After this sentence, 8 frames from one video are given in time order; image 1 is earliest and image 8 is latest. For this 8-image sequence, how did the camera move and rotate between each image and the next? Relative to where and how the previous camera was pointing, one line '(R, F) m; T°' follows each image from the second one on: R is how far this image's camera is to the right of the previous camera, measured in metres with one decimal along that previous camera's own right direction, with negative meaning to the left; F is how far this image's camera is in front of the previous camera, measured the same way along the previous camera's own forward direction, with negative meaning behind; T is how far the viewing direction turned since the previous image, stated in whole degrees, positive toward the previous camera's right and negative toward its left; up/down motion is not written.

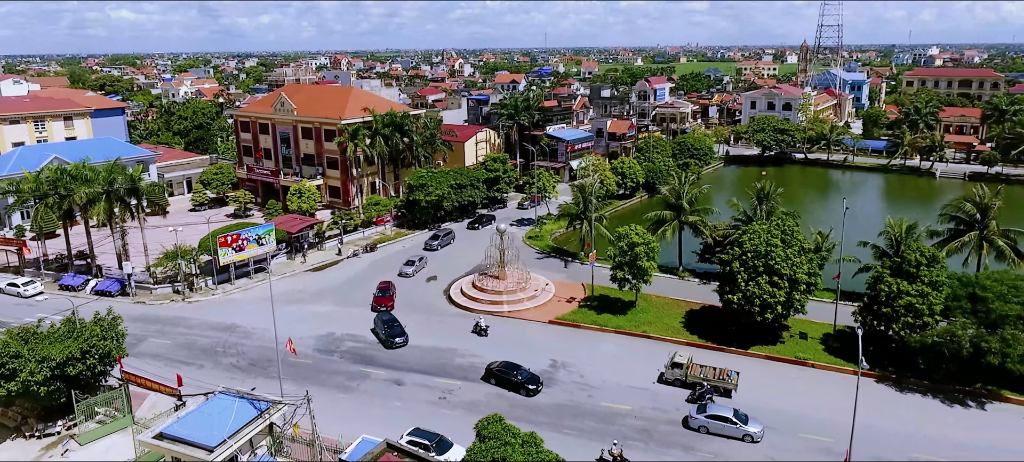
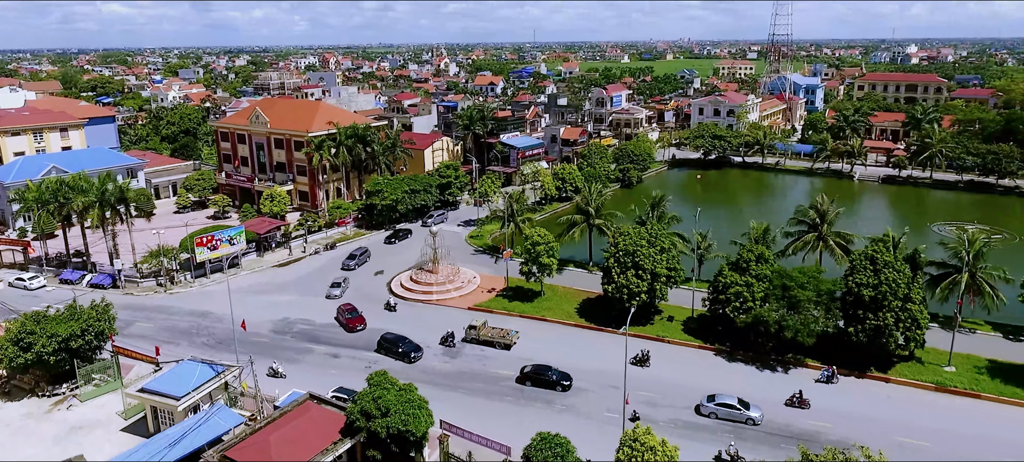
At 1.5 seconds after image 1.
(+4.0, -6.0) m; 0°
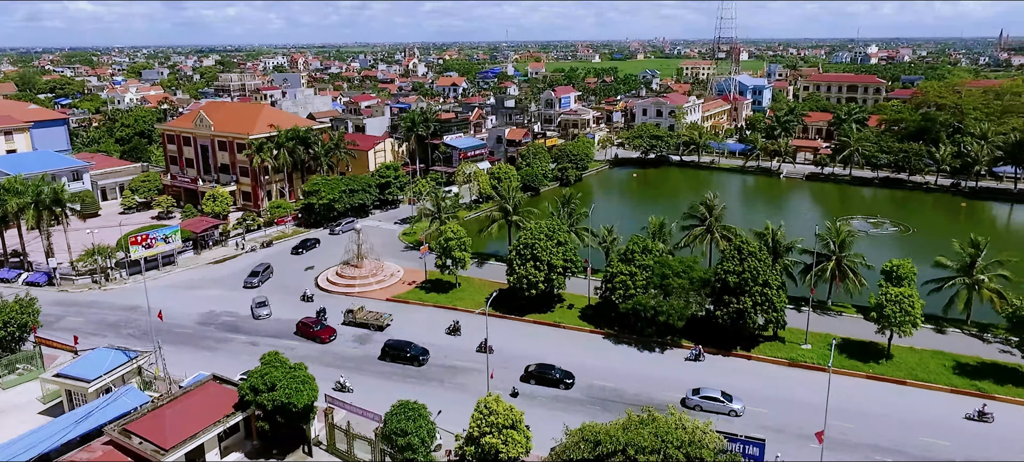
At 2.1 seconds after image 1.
(+4.0, -2.7) m; +2°
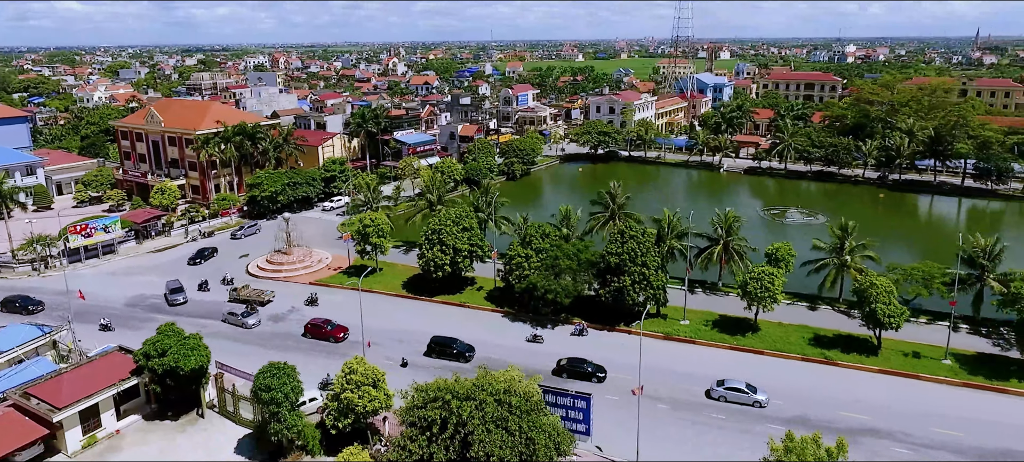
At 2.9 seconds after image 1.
(+5.0, -2.4) m; +1°
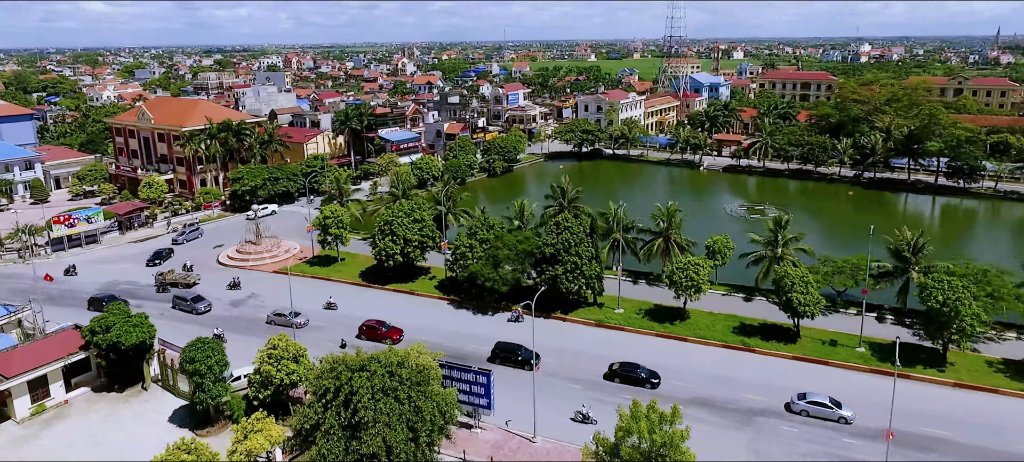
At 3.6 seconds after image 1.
(+4.3, -1.5) m; -2°
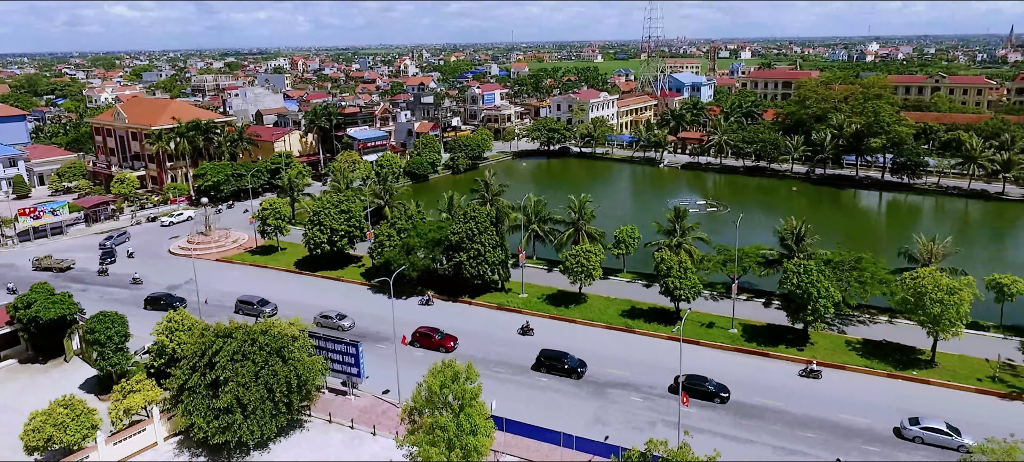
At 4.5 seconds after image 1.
(+6.4, -2.2) m; -1°
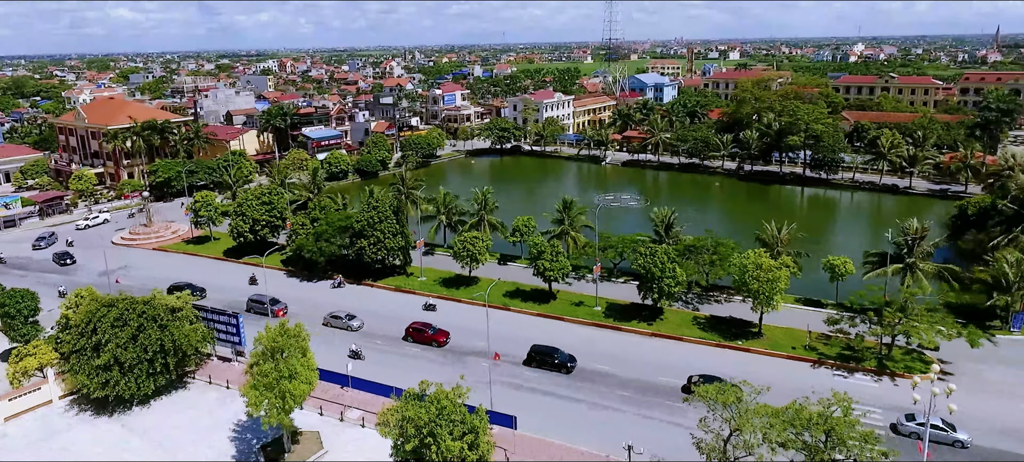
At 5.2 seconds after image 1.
(+6.7, -3.3) m; 0°
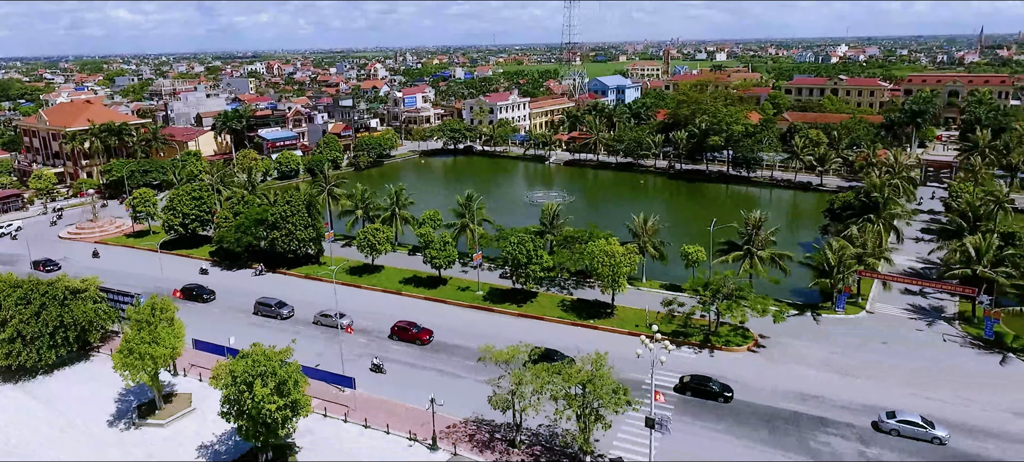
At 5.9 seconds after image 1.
(+7.0, -3.6) m; 0°
